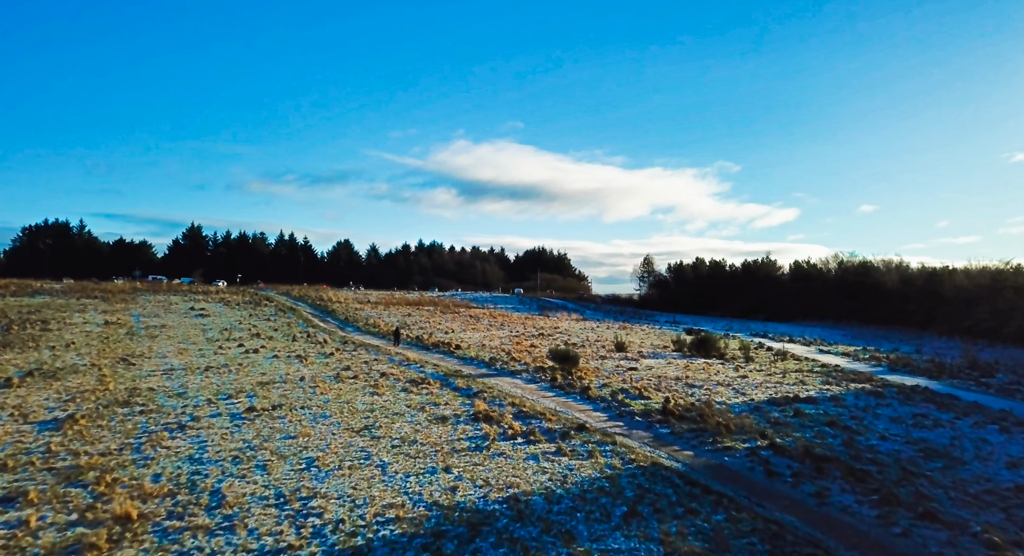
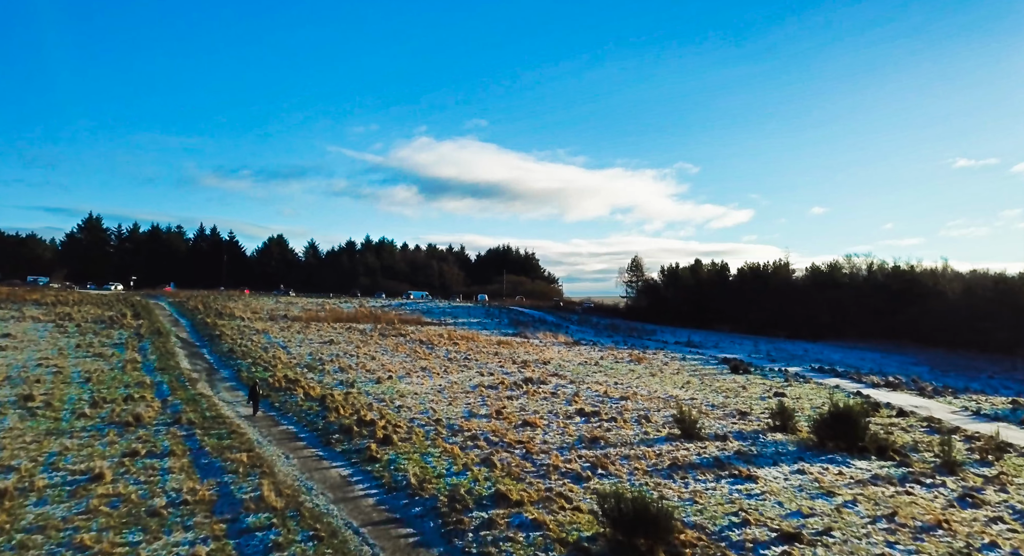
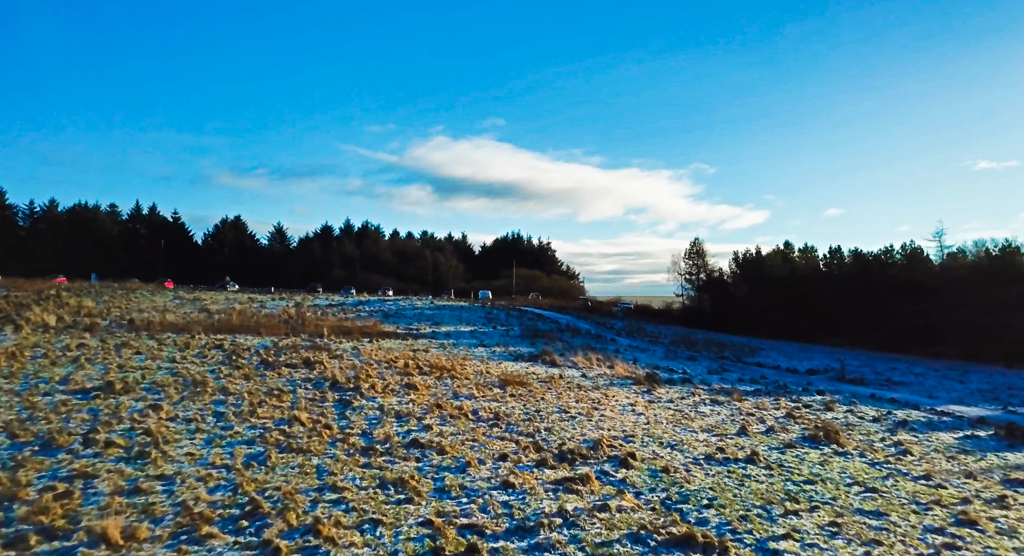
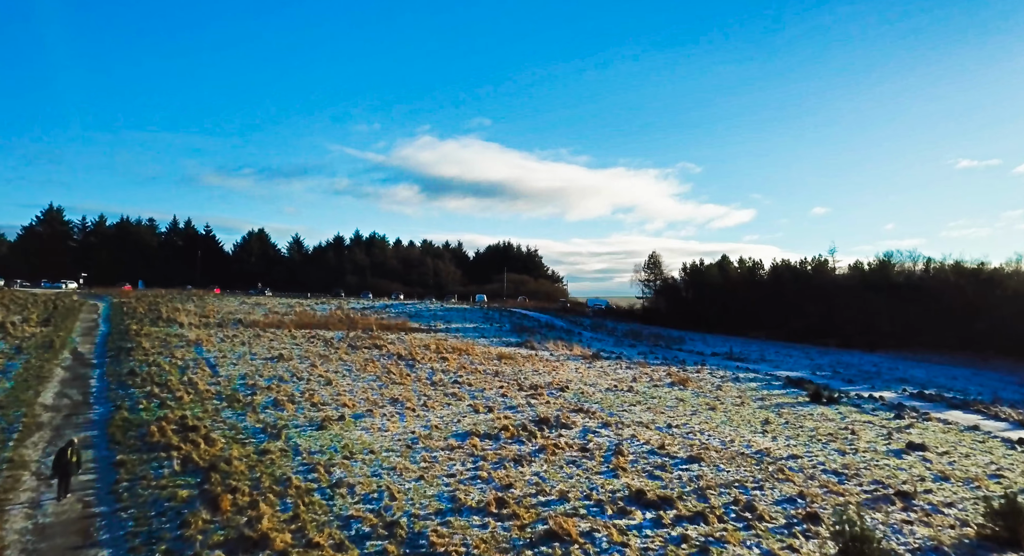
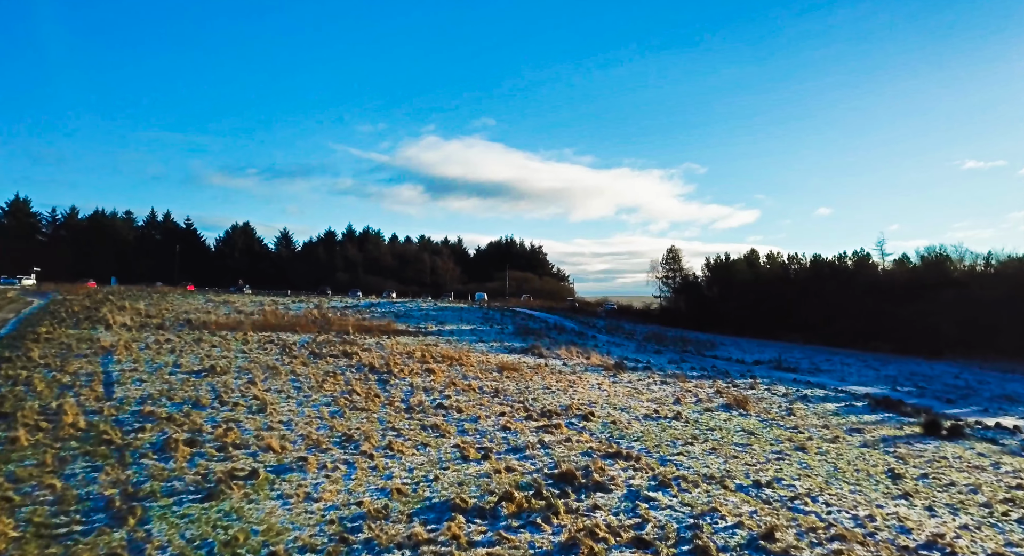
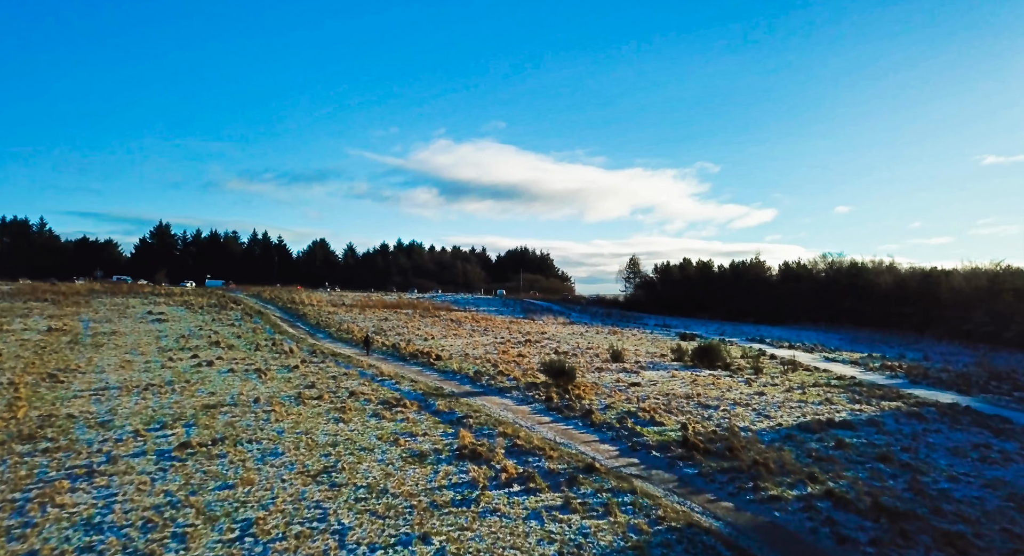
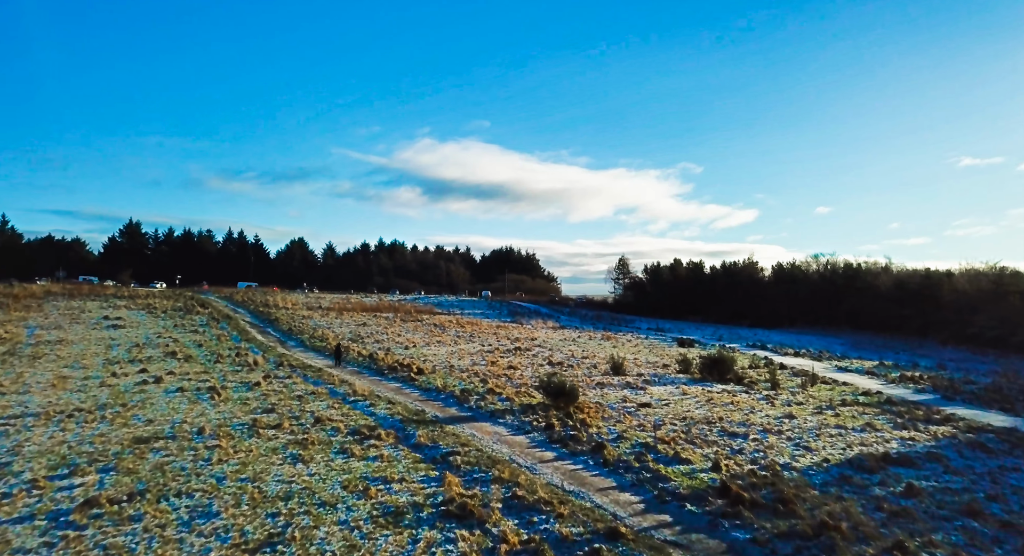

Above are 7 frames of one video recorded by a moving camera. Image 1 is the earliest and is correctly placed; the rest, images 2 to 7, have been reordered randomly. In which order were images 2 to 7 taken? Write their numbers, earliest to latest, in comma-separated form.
6, 7, 2, 4, 5, 3
